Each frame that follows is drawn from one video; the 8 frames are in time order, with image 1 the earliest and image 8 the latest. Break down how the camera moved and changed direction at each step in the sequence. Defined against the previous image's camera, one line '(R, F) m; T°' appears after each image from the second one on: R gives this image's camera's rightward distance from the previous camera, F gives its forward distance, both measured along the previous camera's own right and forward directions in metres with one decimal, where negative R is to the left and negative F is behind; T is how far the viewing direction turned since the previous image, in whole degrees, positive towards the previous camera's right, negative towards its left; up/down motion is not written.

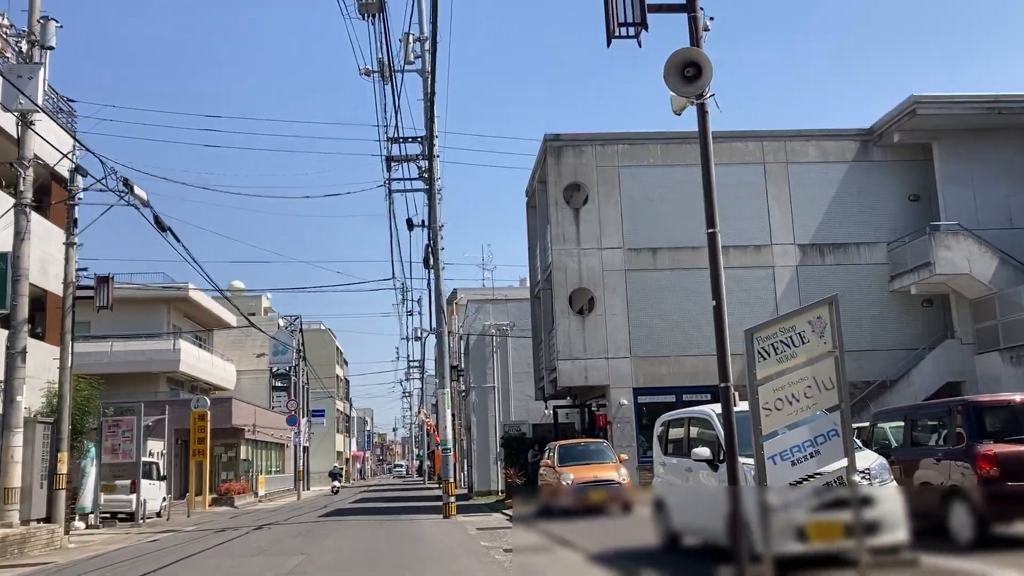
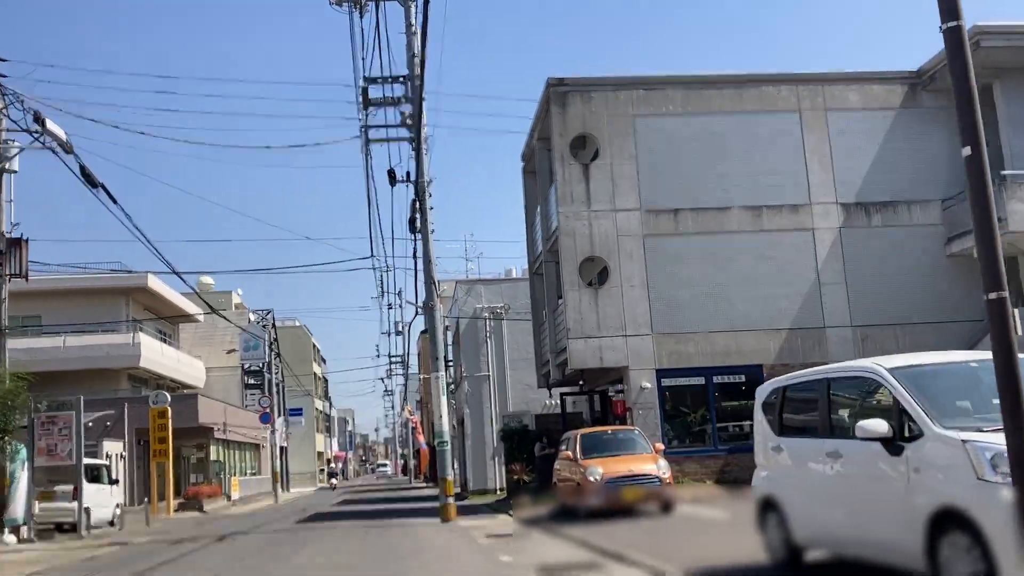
(-0.5, +3.3) m; +1°
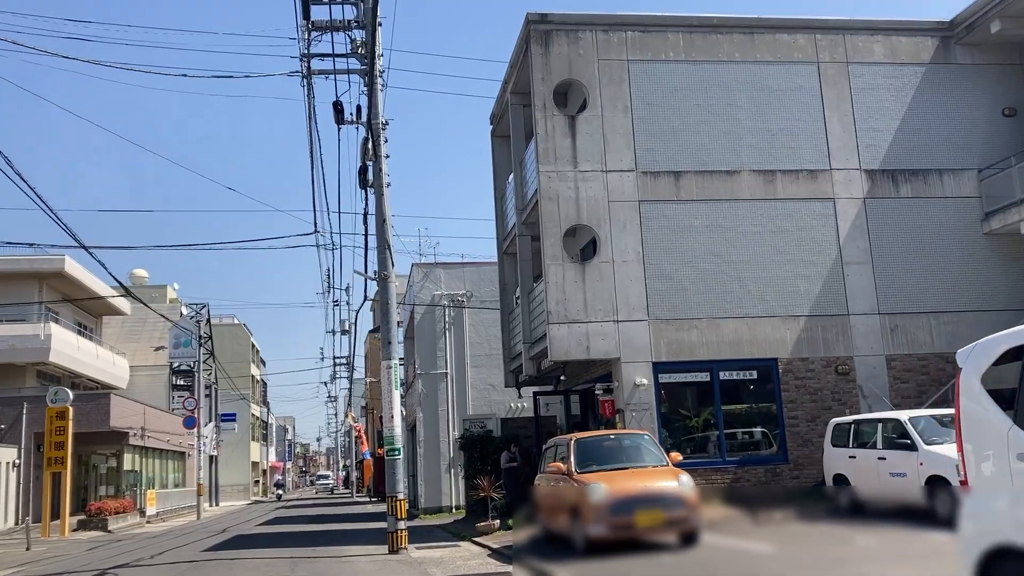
(-0.4, +3.7) m; +3°
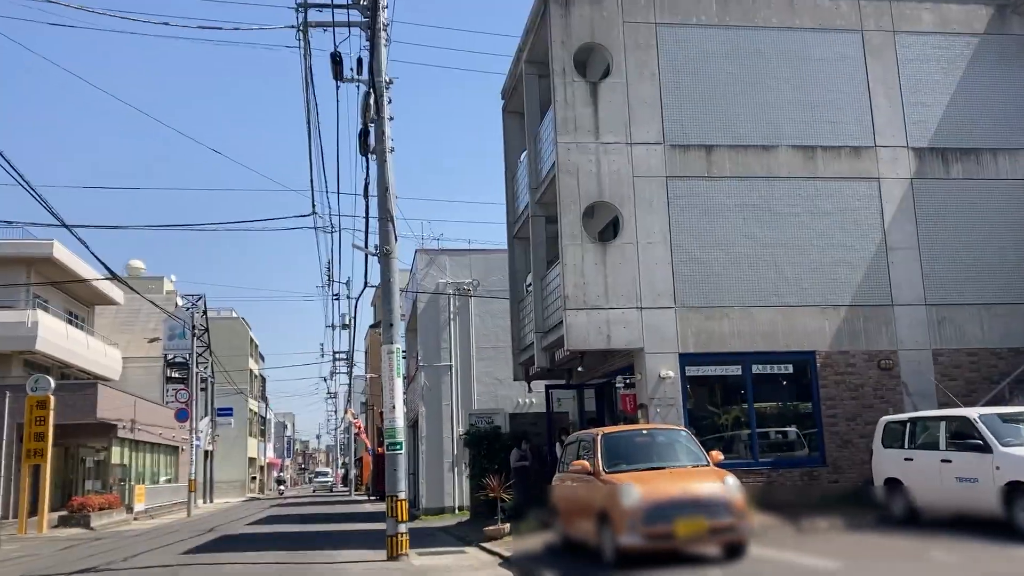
(-0.2, +1.5) m; 0°
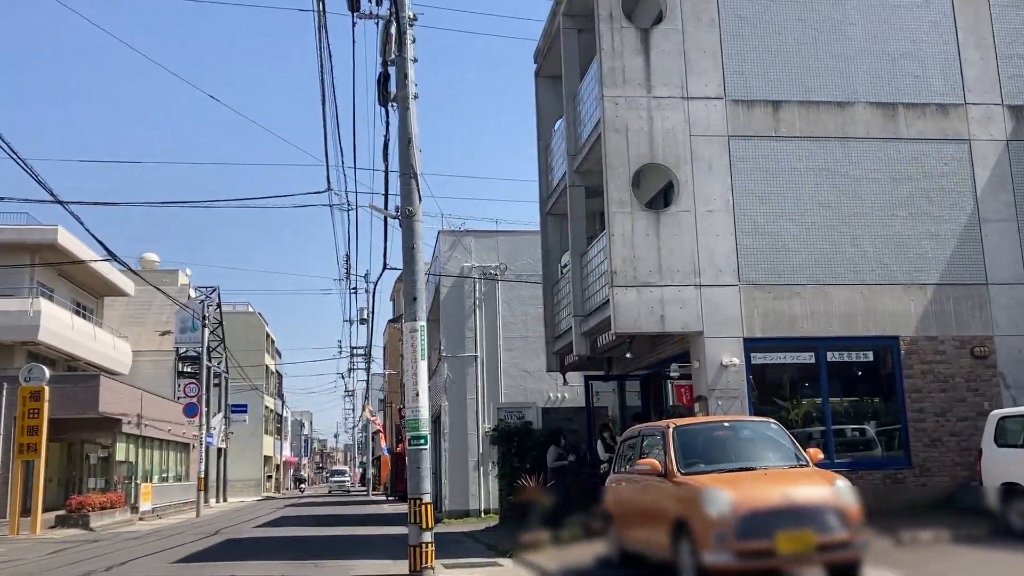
(-0.3, +2.0) m; -1°
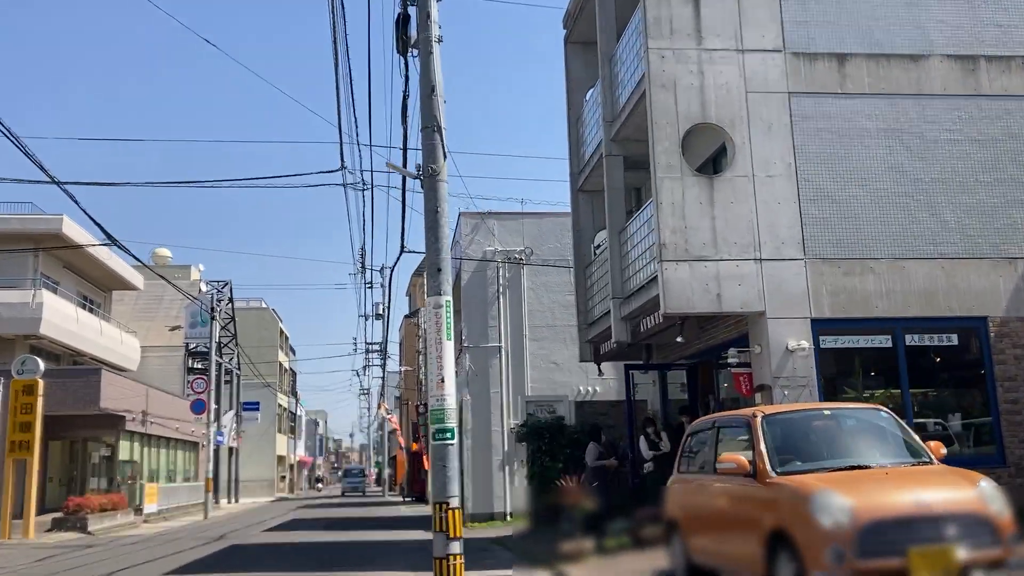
(-0.3, +1.6) m; -1°
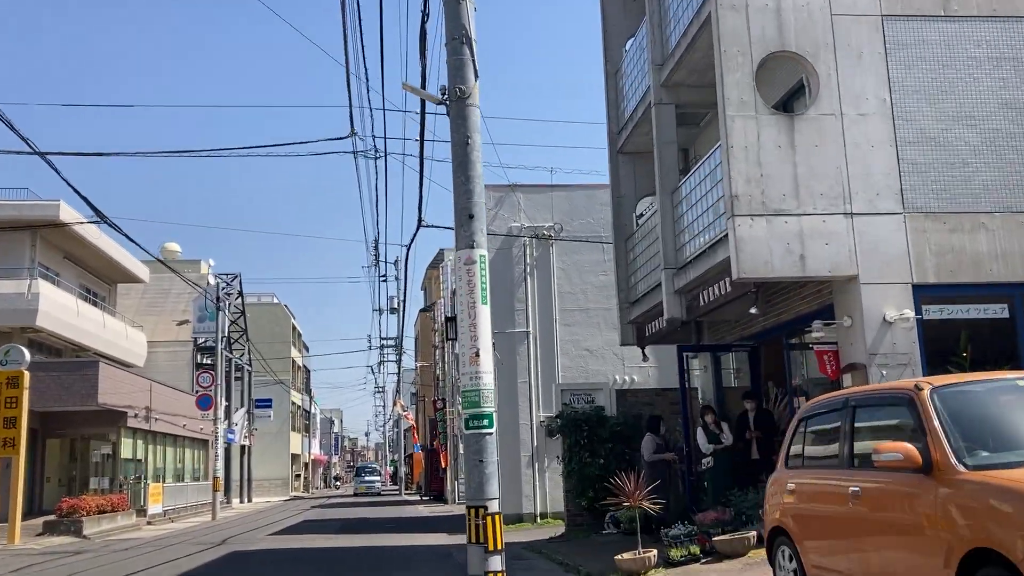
(-0.3, +1.9) m; -1°
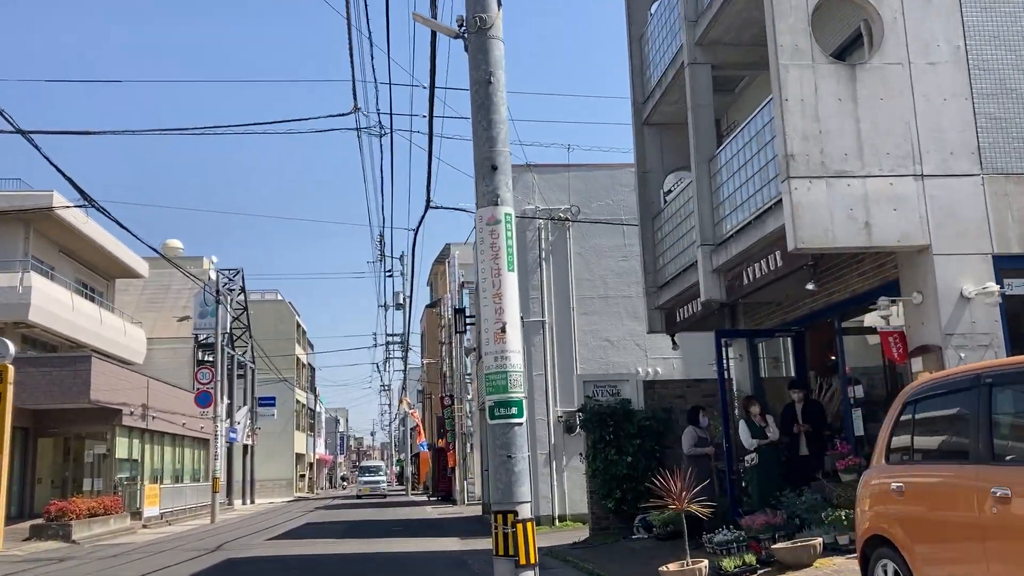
(-0.2, +1.2) m; 0°
